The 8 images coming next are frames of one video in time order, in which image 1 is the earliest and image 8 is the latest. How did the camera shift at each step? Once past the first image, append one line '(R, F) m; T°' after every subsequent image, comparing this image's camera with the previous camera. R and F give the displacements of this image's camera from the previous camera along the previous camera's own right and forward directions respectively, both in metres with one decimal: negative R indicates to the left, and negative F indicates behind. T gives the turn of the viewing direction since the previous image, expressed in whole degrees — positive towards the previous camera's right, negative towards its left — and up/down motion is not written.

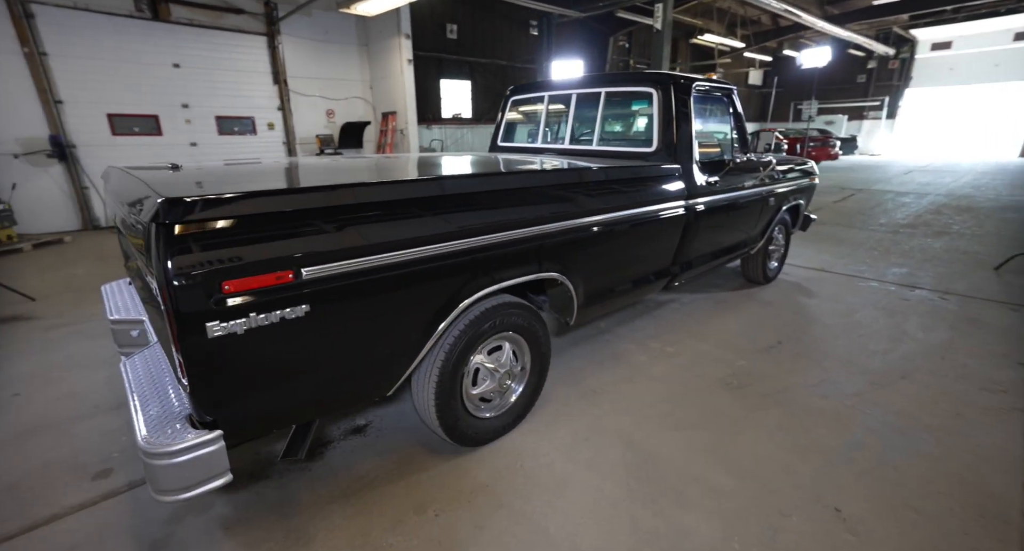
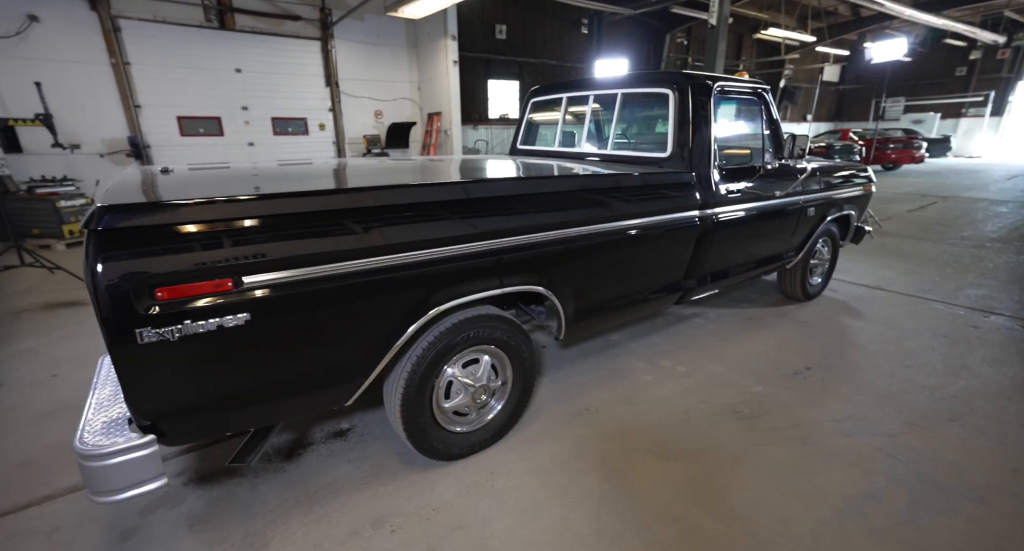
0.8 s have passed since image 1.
(+0.4, +0.1) m; -7°
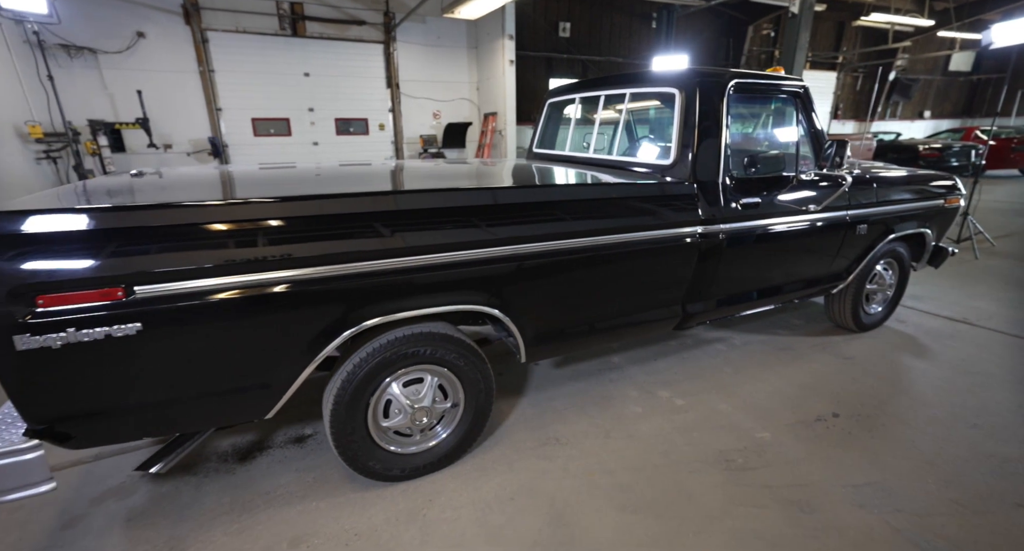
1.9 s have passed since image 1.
(+0.6, +0.2) m; -9°
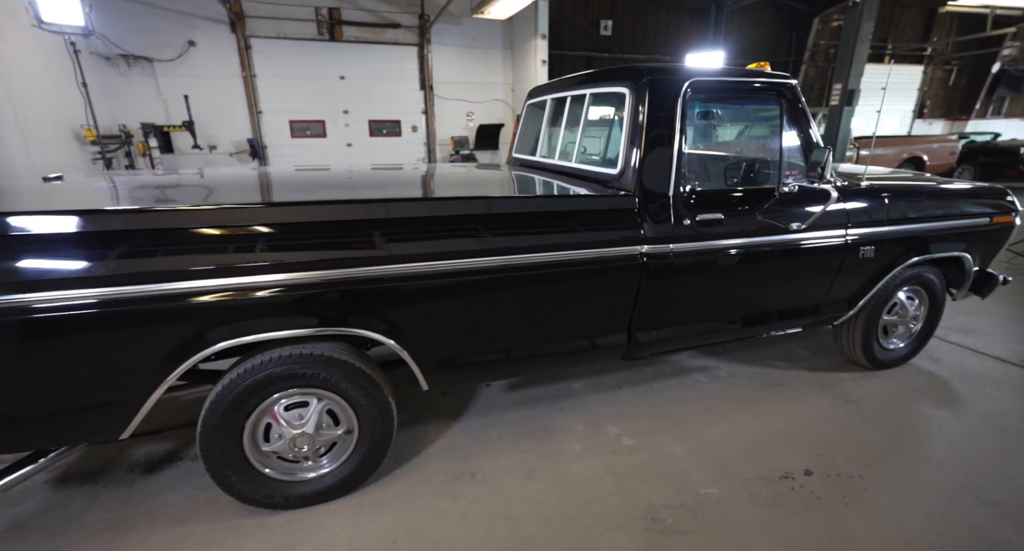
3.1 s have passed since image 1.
(+0.7, +0.3) m; -7°
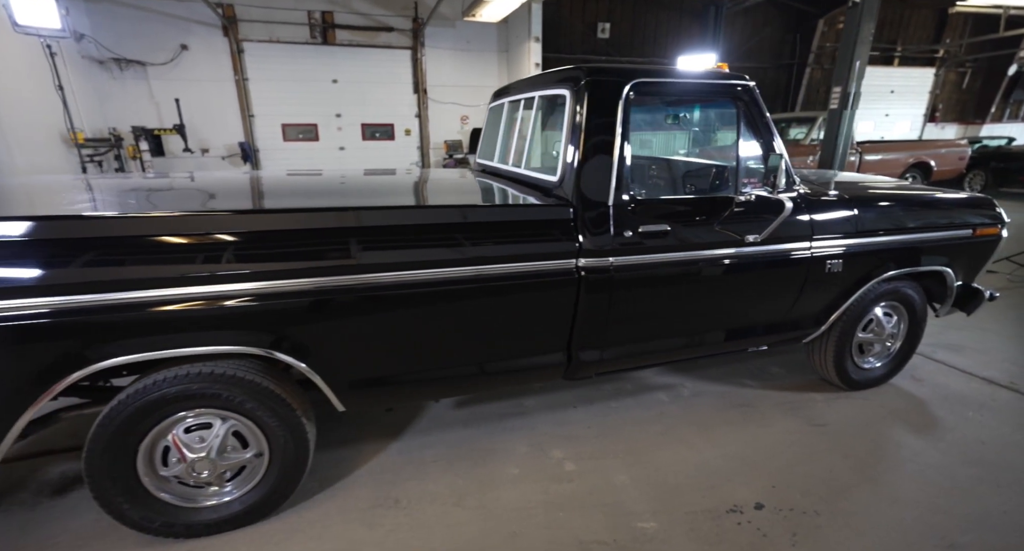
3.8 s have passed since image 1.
(+0.3, +0.1) m; -1°
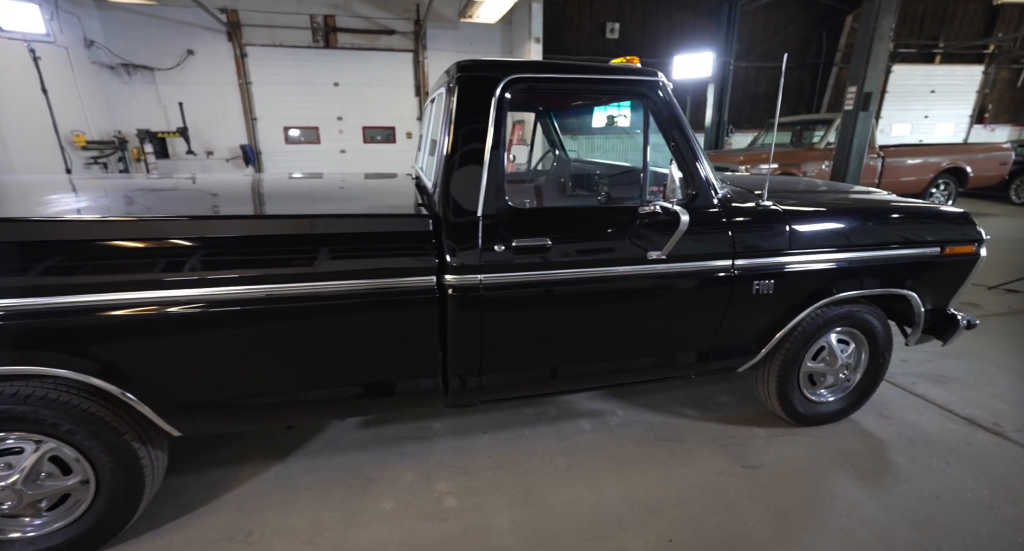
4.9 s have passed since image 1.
(+0.7, +0.2) m; -4°
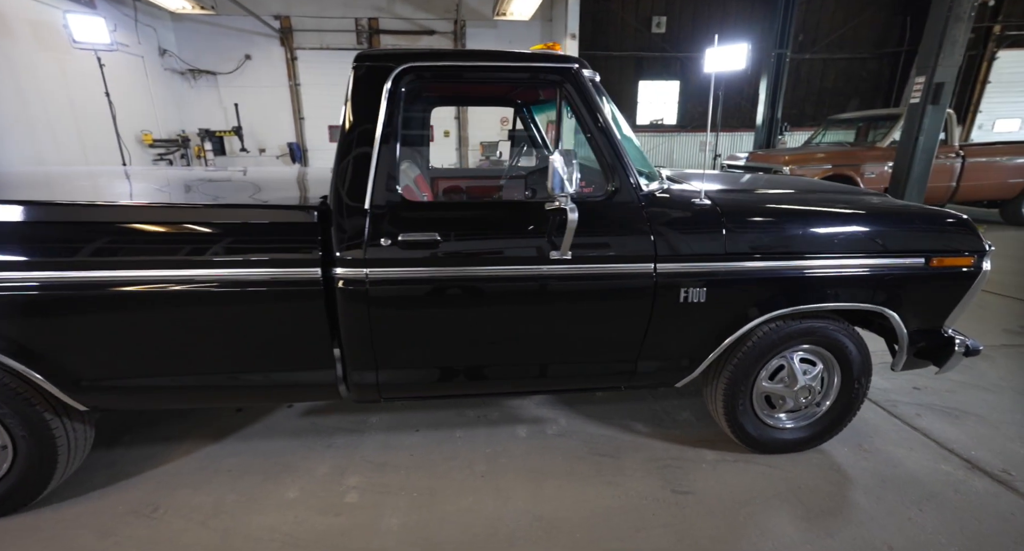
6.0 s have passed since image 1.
(+0.6, +0.1) m; -8°
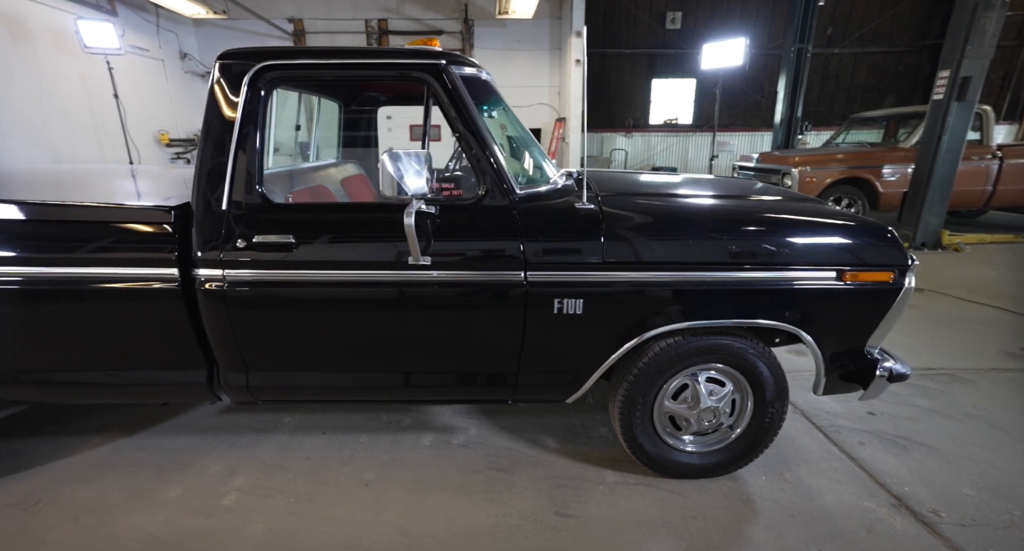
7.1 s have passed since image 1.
(+0.6, +0.1) m; -5°
